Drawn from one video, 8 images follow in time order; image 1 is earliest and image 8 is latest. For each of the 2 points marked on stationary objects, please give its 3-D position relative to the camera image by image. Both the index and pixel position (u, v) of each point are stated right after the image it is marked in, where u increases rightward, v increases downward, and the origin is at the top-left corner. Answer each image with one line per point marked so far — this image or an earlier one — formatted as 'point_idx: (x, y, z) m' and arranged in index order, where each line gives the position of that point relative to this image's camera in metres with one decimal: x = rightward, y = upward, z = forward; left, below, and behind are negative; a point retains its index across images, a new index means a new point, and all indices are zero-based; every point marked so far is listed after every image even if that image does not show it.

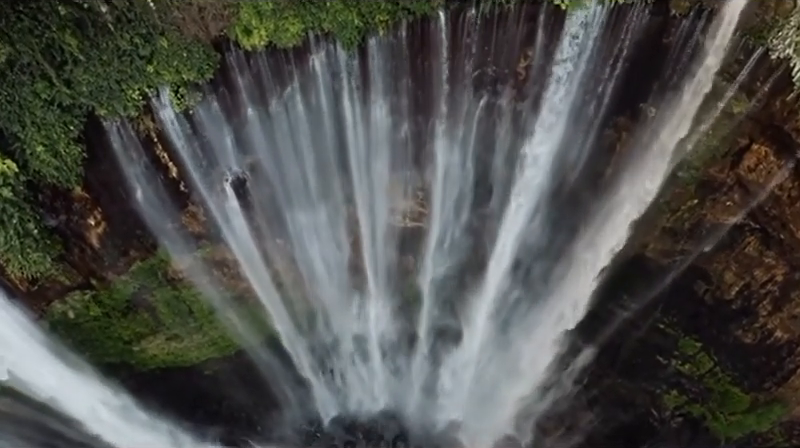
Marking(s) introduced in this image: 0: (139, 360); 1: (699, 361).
0: (-3.0, -1.6, +9.5) m
1: (+3.4, -1.5, +9.1) m
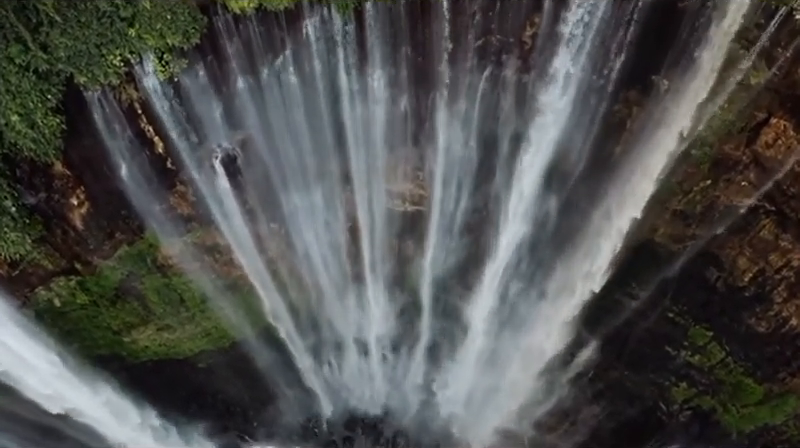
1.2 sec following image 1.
0: (-3.0, -1.5, +9.1) m
1: (+3.4, -1.4, +8.7) m
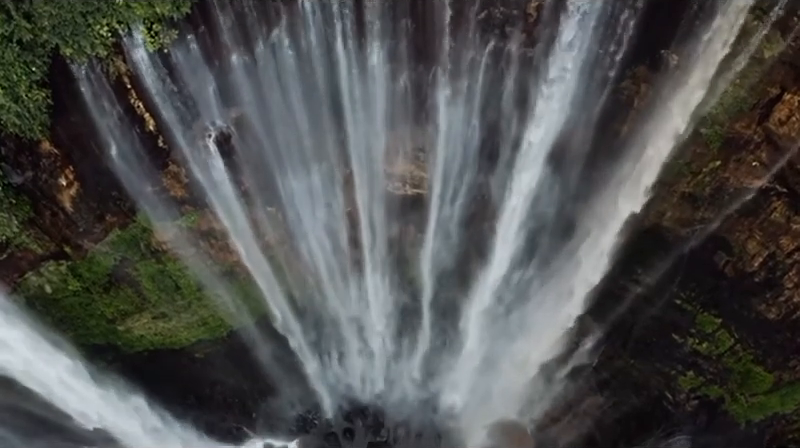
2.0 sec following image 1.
0: (-3.0, -1.3, +8.9) m
1: (+3.4, -1.2, +8.5) m
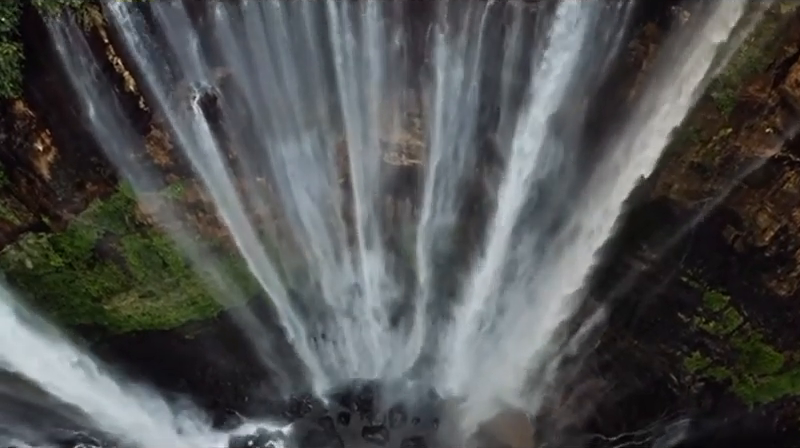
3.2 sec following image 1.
0: (-3.1, -1.0, +8.6) m
1: (+3.3, -1.0, +8.2) m
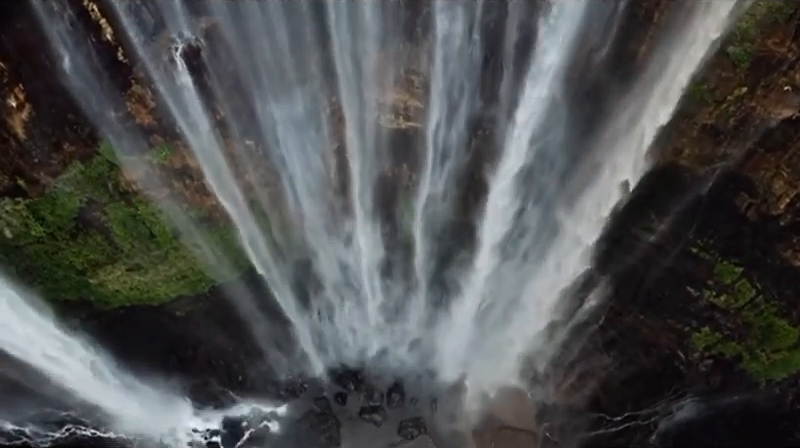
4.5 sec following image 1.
0: (-3.1, -0.7, +8.3) m
1: (+3.3, -0.6, +7.9) m
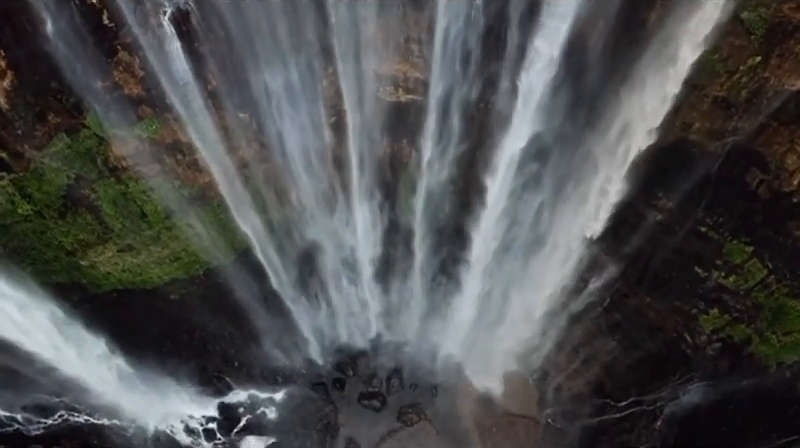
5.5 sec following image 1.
0: (-3.1, -0.5, +8.0) m
1: (+3.3, -0.4, +7.6) m
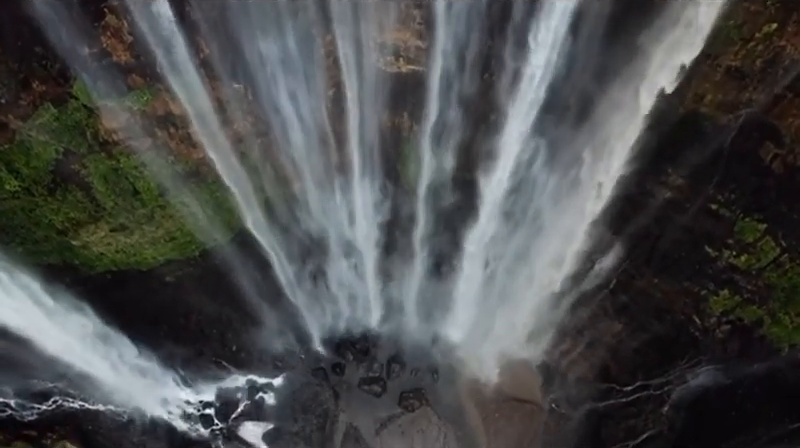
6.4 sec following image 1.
0: (-3.1, -0.3, +7.8) m
1: (+3.3, -0.2, +7.4) m
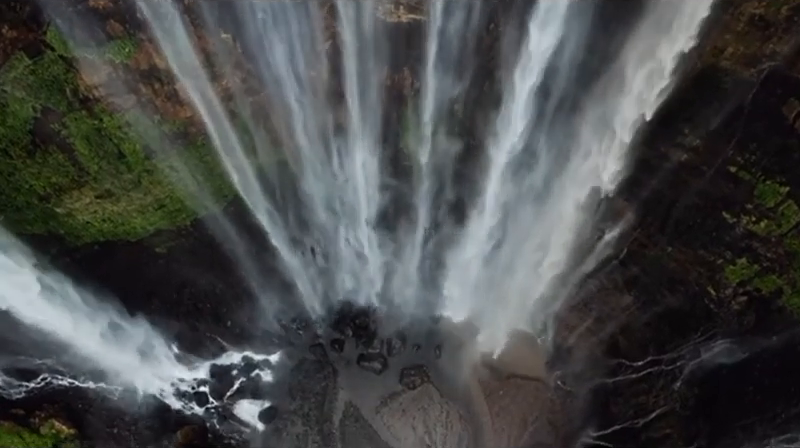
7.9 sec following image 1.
0: (-3.1, 0.0, +7.4) m
1: (+3.3, +0.1, +7.0) m
